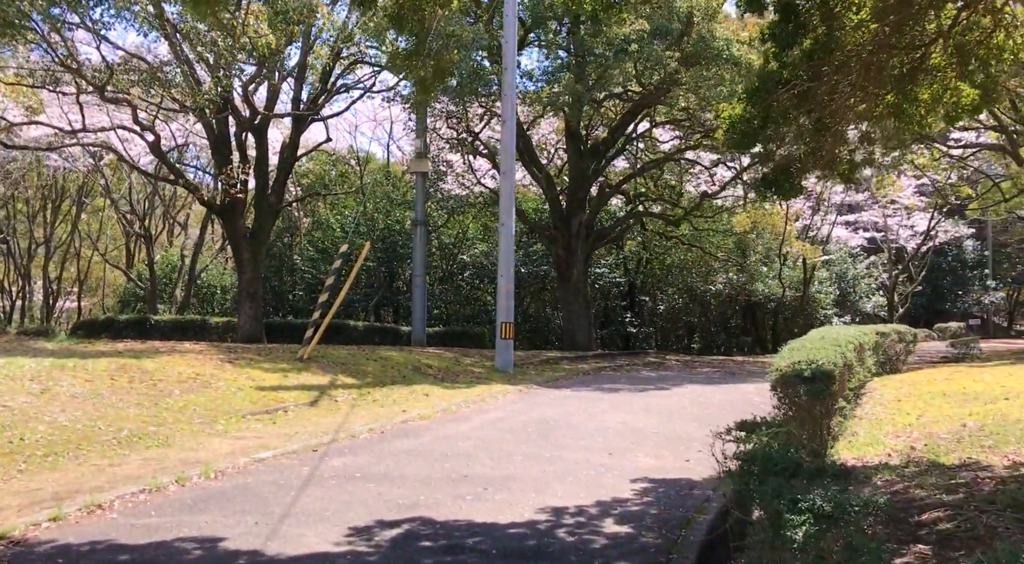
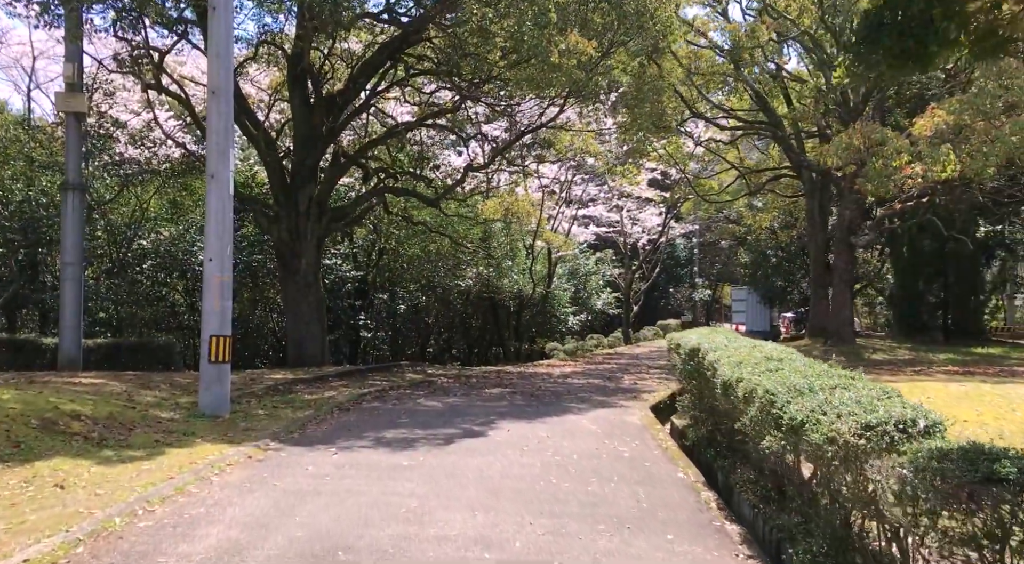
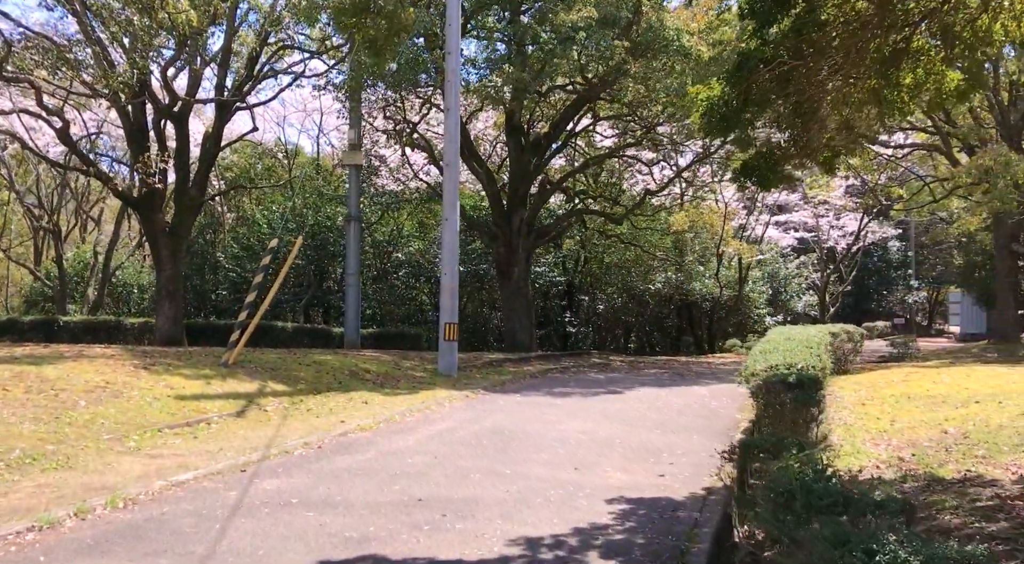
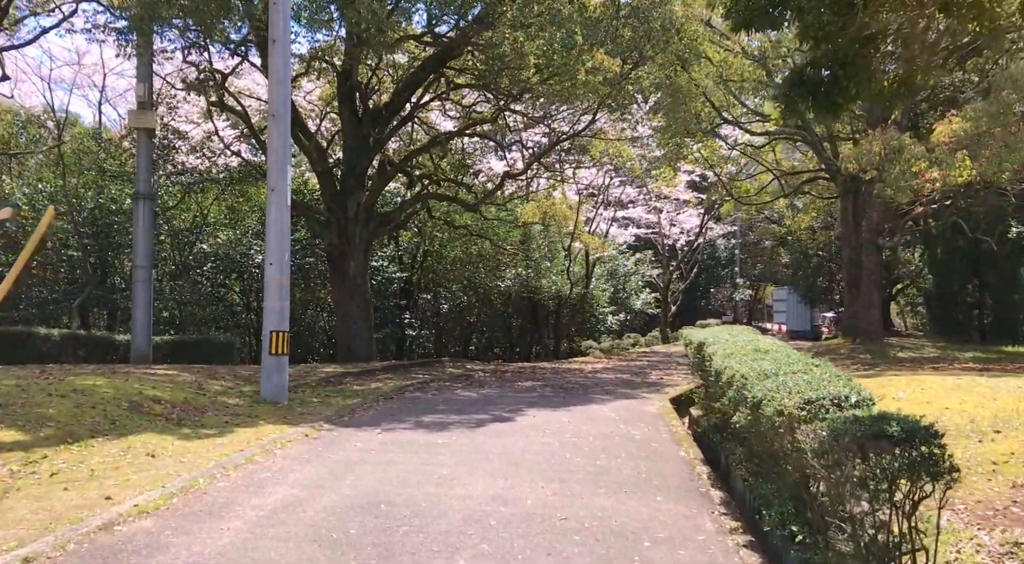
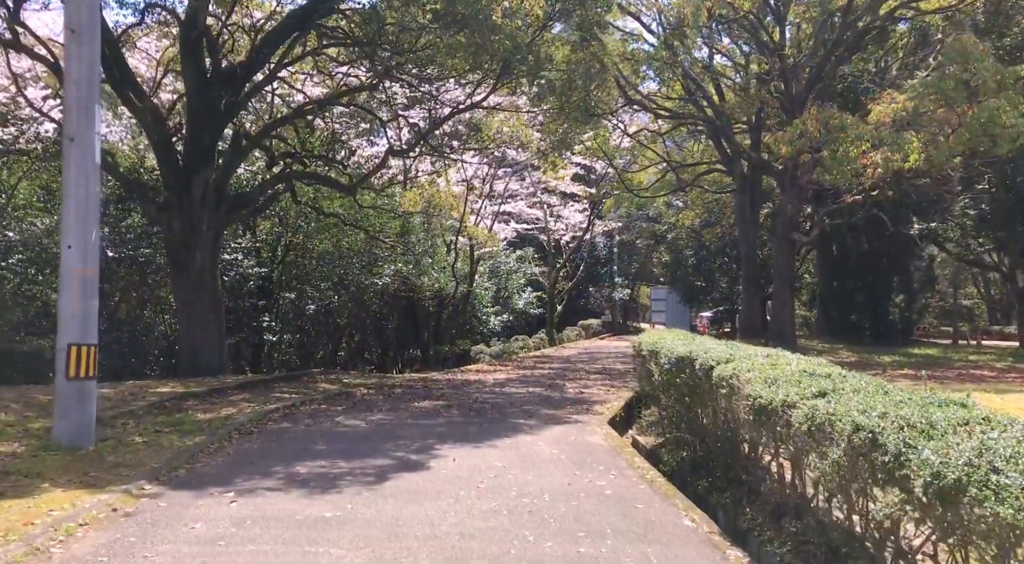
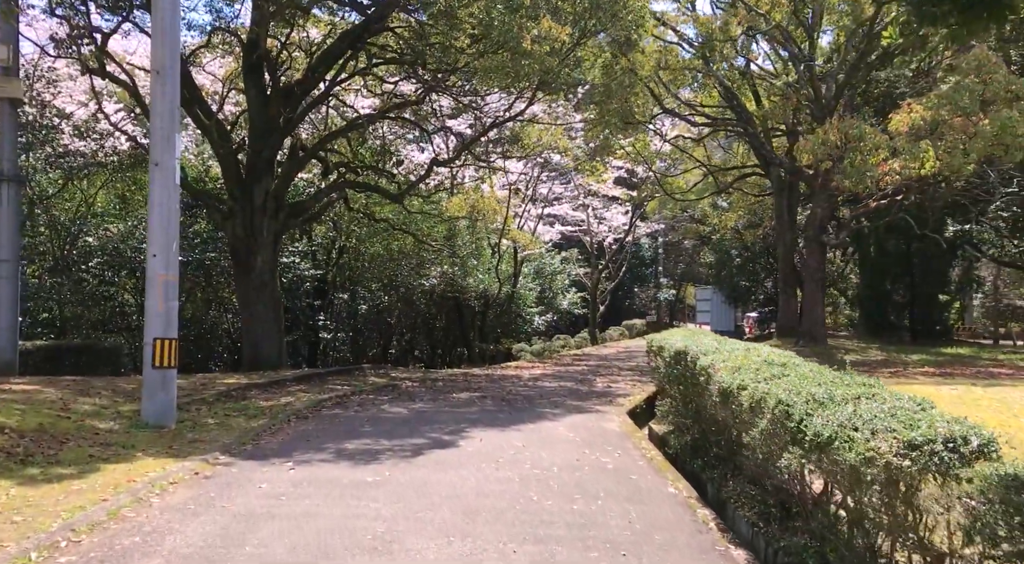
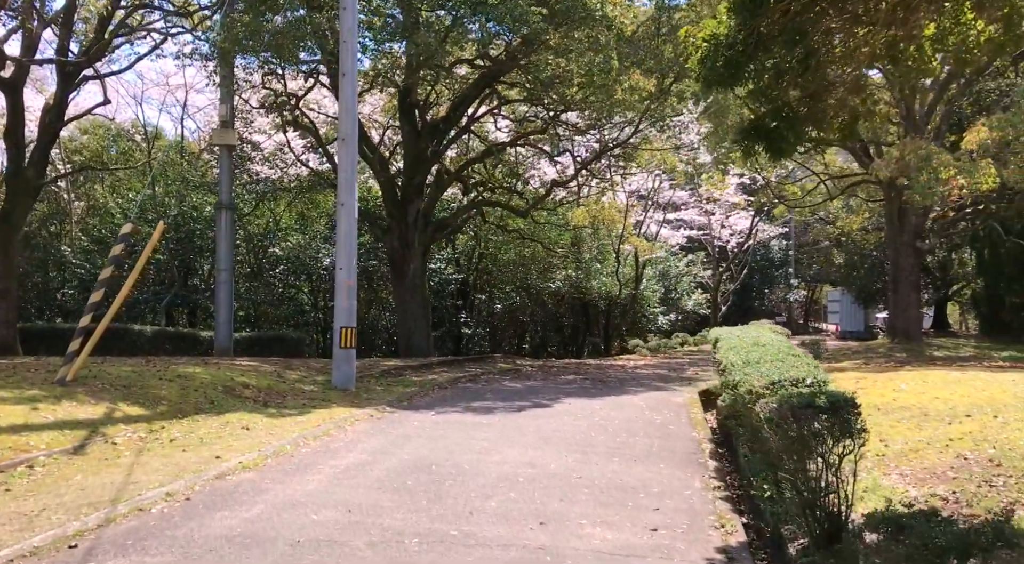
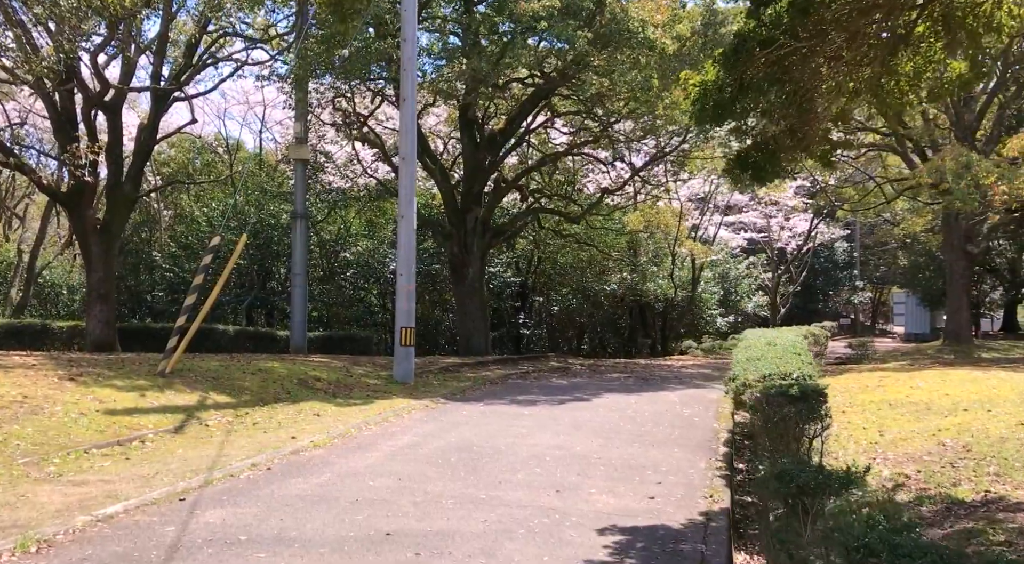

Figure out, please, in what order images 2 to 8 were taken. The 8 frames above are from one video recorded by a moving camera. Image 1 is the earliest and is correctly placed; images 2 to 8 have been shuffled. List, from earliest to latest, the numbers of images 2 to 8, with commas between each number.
3, 8, 7, 4, 2, 6, 5
